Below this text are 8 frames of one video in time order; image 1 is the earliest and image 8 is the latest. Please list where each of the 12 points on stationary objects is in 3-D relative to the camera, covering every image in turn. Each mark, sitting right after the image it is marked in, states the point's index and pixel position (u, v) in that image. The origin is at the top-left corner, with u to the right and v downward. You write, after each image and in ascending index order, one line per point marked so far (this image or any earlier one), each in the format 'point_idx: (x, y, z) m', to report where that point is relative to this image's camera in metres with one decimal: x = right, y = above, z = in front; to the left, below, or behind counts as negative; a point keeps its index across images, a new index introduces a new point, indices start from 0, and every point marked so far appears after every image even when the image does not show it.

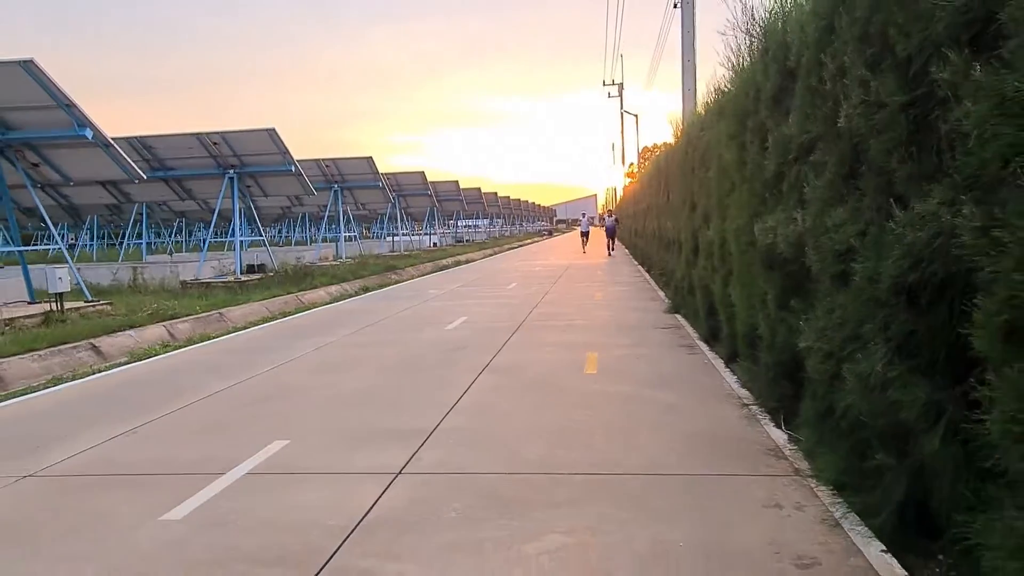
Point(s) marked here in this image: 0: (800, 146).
0: (+2.1, +1.0, +5.3) m
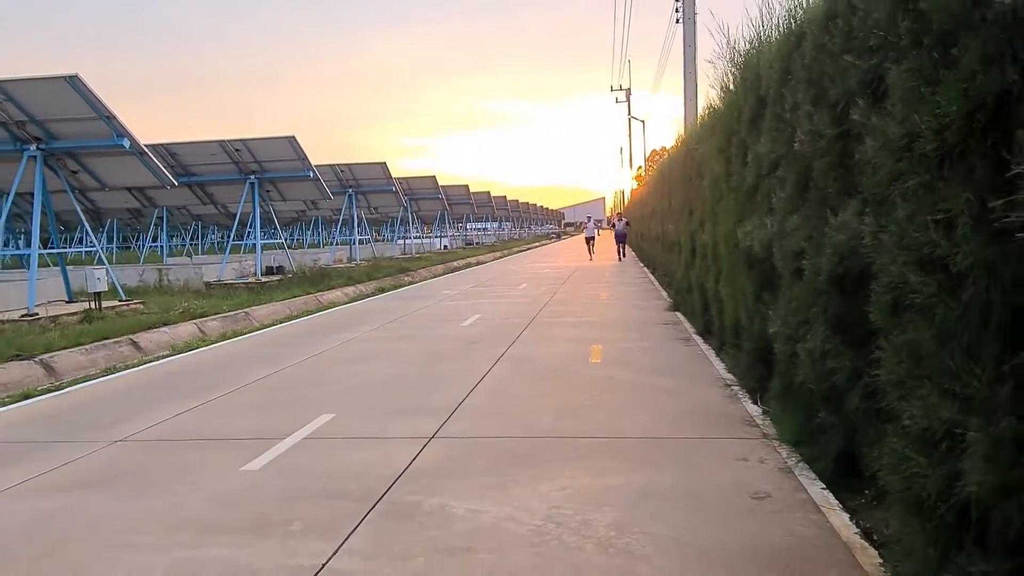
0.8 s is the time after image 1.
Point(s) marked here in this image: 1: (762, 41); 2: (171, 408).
0: (+2.2, +1.1, +6.3) m
1: (+2.4, +2.4, +7.0) m
2: (-3.9, -1.3, +8.3) m
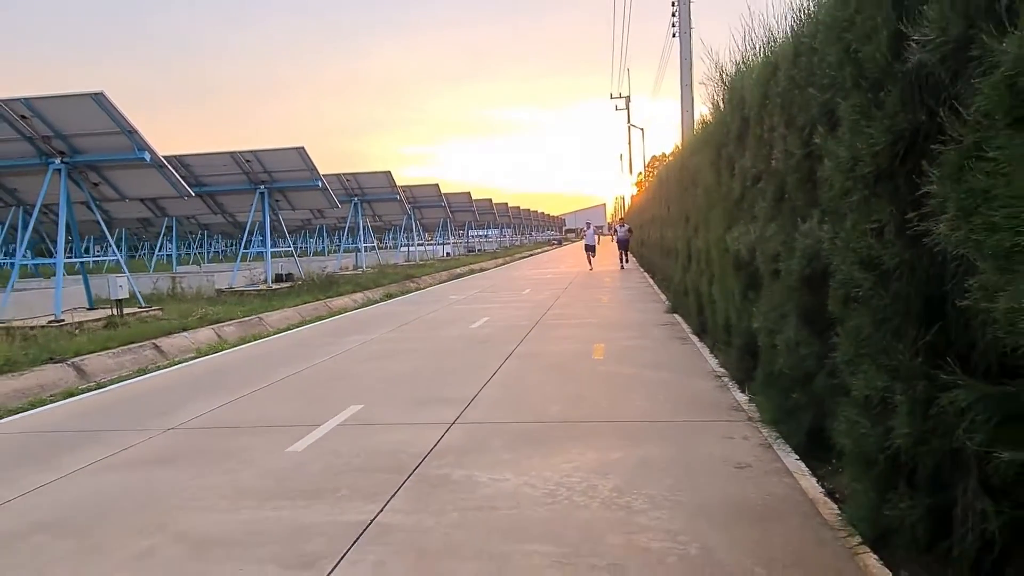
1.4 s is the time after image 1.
0: (+2.3, +1.1, +7.1) m
1: (+2.5, +2.4, +7.8) m
2: (-3.7, -1.4, +9.1) m
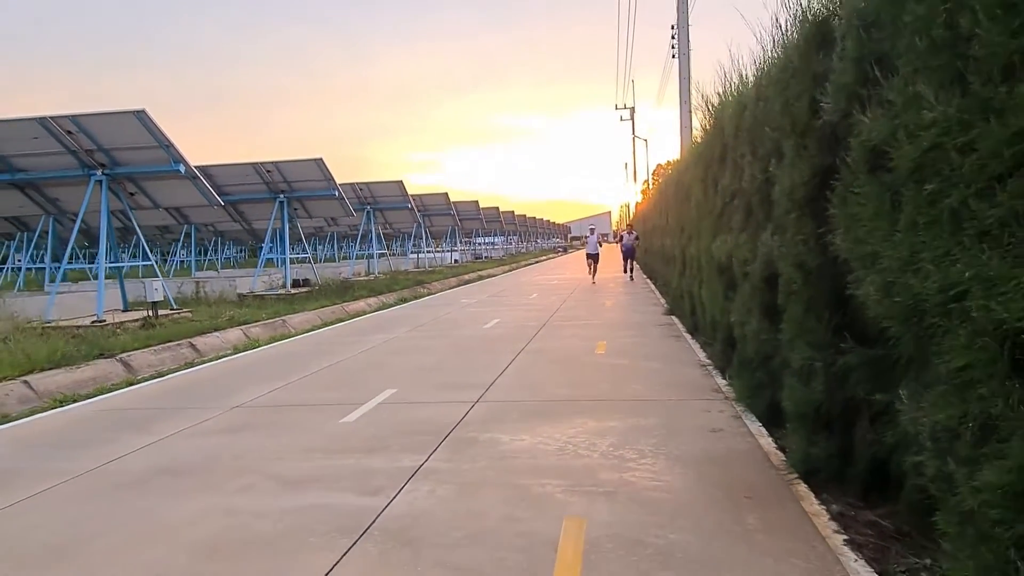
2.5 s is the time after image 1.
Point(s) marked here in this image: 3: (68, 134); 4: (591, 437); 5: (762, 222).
0: (+2.5, +1.1, +8.4) m
1: (+2.7, +2.4, +9.2) m
2: (-3.5, -1.4, +10.4) m
3: (-11.8, +4.1, +19.5) m
4: (+0.7, -1.4, +6.8) m
5: (+2.3, +0.6, +6.7) m
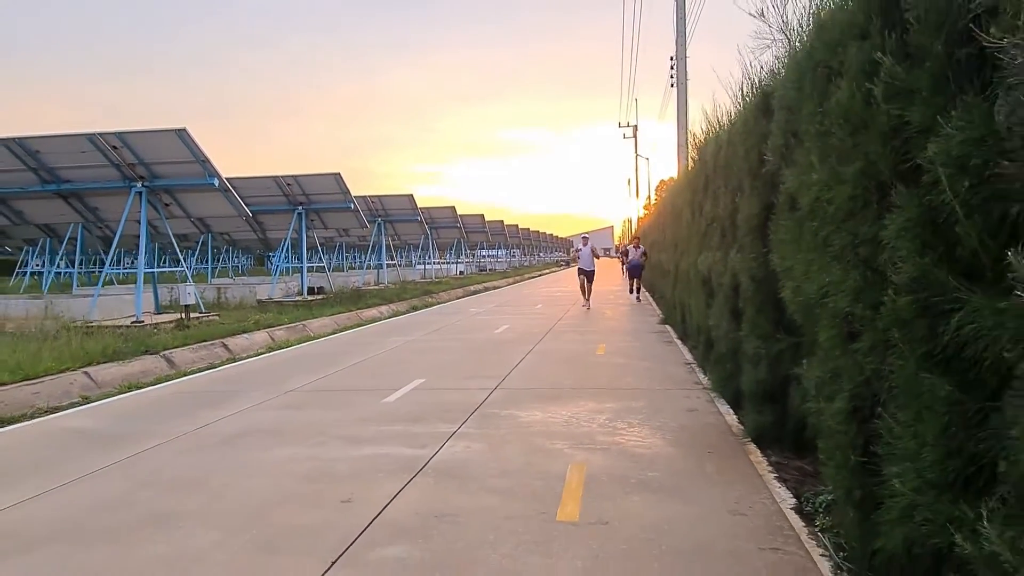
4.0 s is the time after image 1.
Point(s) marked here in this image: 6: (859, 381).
0: (+2.7, +1.0, +10.1) m
1: (+2.9, +2.2, +10.8) m
2: (-3.4, -1.5, +12.0) m
3: (-11.5, +4.0, +21.2) m
4: (+0.9, -1.4, +8.4) m
5: (+2.5, +0.5, +8.4) m
6: (+1.8, -0.5, +3.9) m
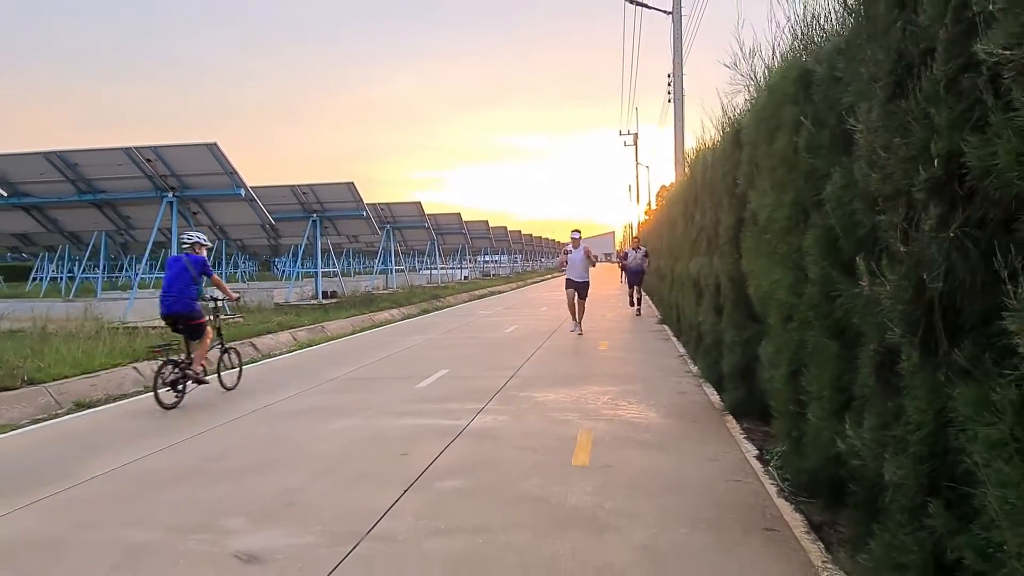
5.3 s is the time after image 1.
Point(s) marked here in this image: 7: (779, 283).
0: (+3.0, +0.9, +11.5) m
1: (+3.1, +2.2, +12.3) m
2: (-3.1, -1.5, +13.5) m
3: (-11.3, +3.9, +22.8) m
4: (+1.1, -1.4, +9.9) m
5: (+2.7, +0.5, +9.9) m
6: (+2.1, -0.5, +5.4) m
7: (+2.0, 0.0, +5.4) m
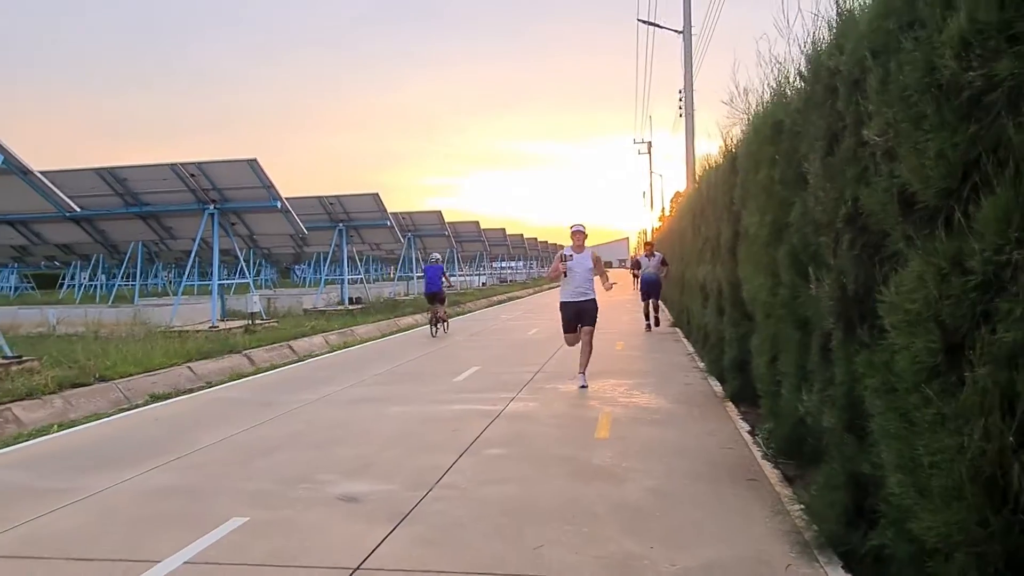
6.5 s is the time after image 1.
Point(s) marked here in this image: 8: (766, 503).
0: (+3.4, +0.9, +12.9) m
1: (+3.6, +2.1, +13.7) m
2: (-2.6, -1.6, +15.0) m
3: (-10.6, +3.7, +24.4) m
4: (+1.6, -1.5, +11.2) m
5: (+3.1, +0.5, +11.2) m
6: (+2.4, -0.5, +6.7) m
7: (+2.3, 0.0, +6.7) m
8: (+1.9, -1.6, +5.6) m
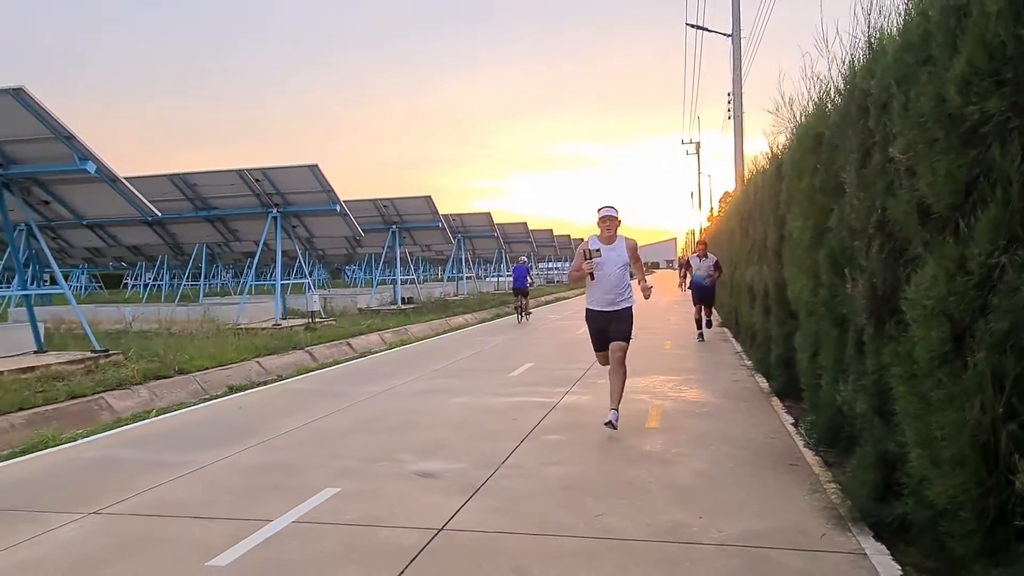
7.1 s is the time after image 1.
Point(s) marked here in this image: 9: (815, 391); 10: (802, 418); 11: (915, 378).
0: (+4.4, +0.9, +13.3) m
1: (+4.6, +2.1, +14.1) m
2: (-1.5, -1.6, +15.7) m
3: (-8.9, +3.7, +25.7) m
4: (+2.4, -1.5, +11.7) m
5: (+4.0, +0.5, +11.6) m
6: (+3.0, -0.5, +7.2) m
7: (+2.9, 0.0, +7.2) m
8: (+2.4, -1.6, +6.1) m
9: (+3.0, -1.0, +7.3) m
10: (+3.5, -1.6, +8.8) m
11: (+2.2, -0.5, +4.1) m
